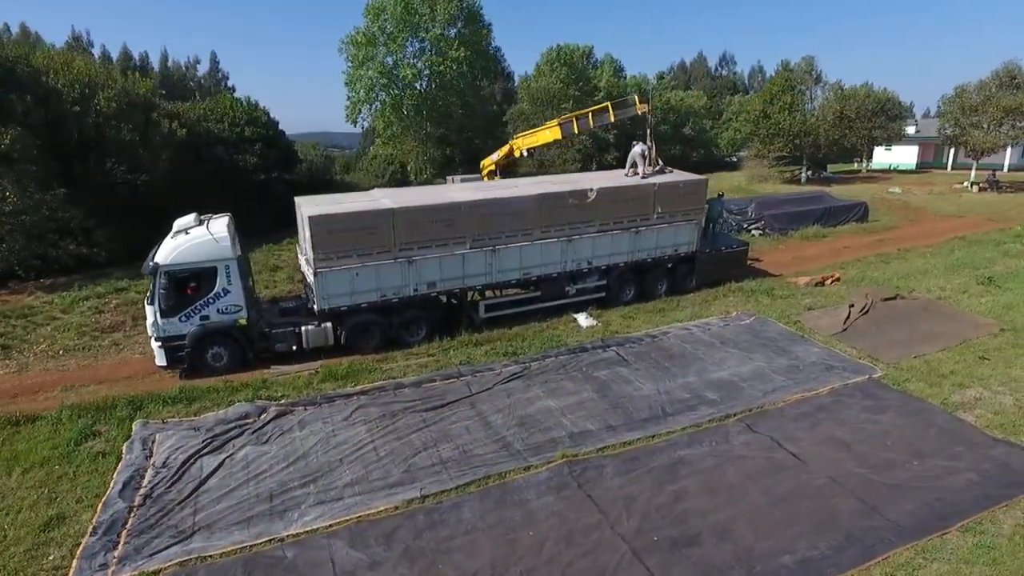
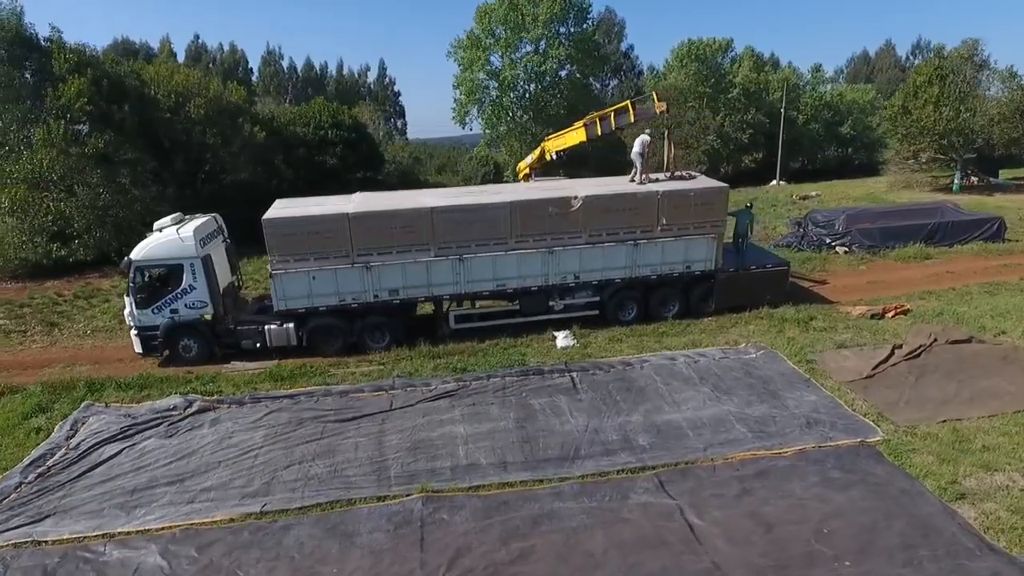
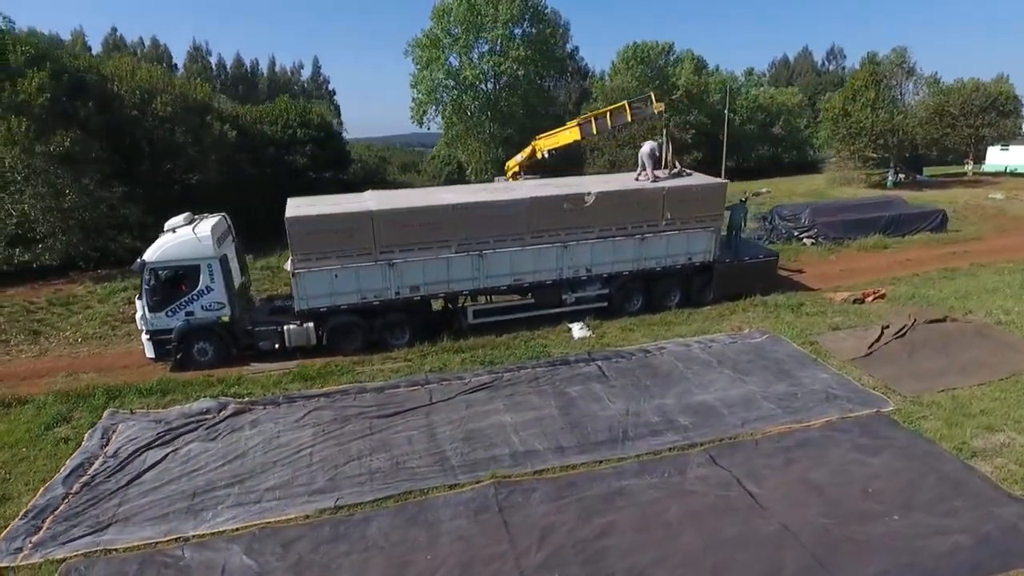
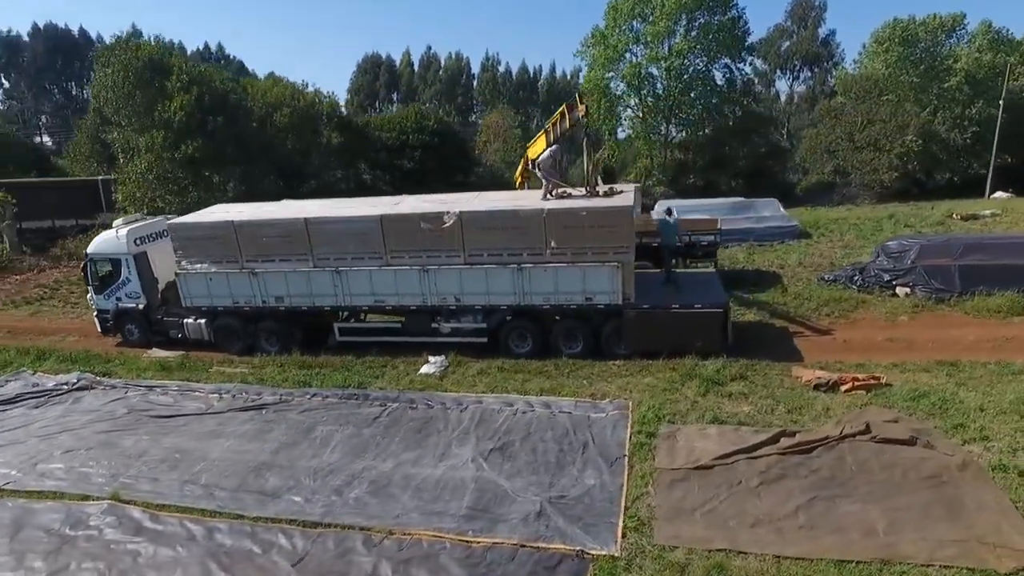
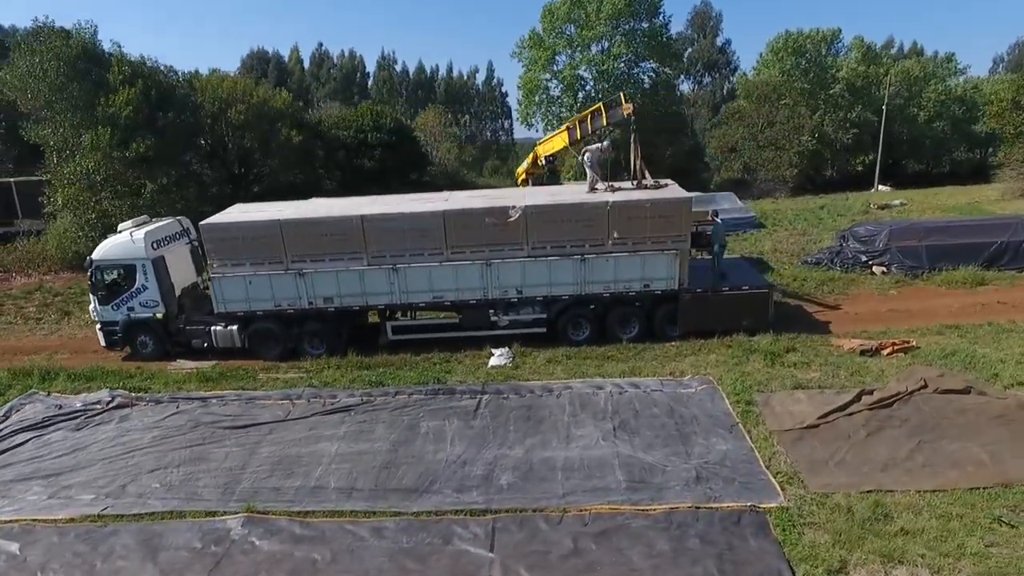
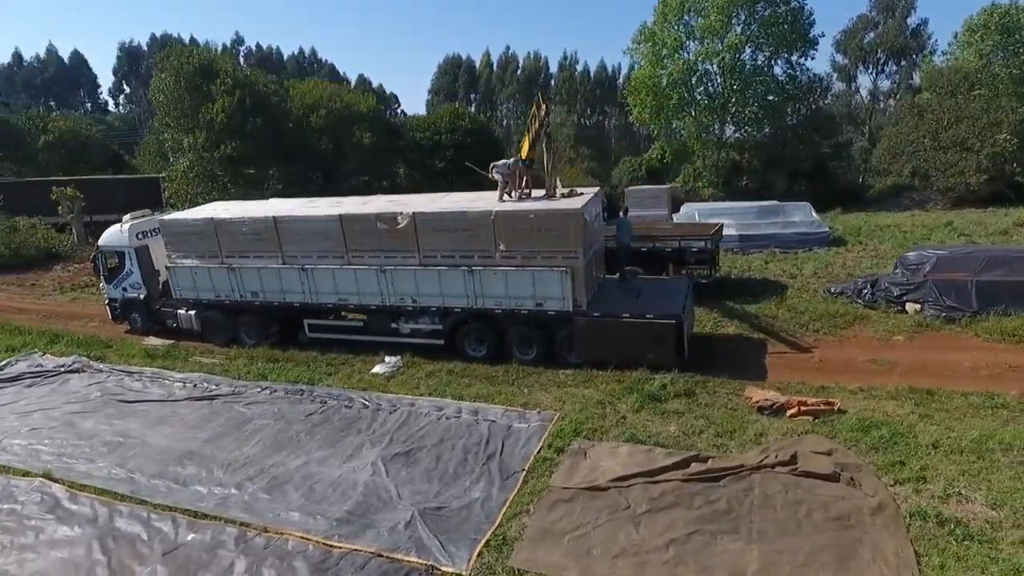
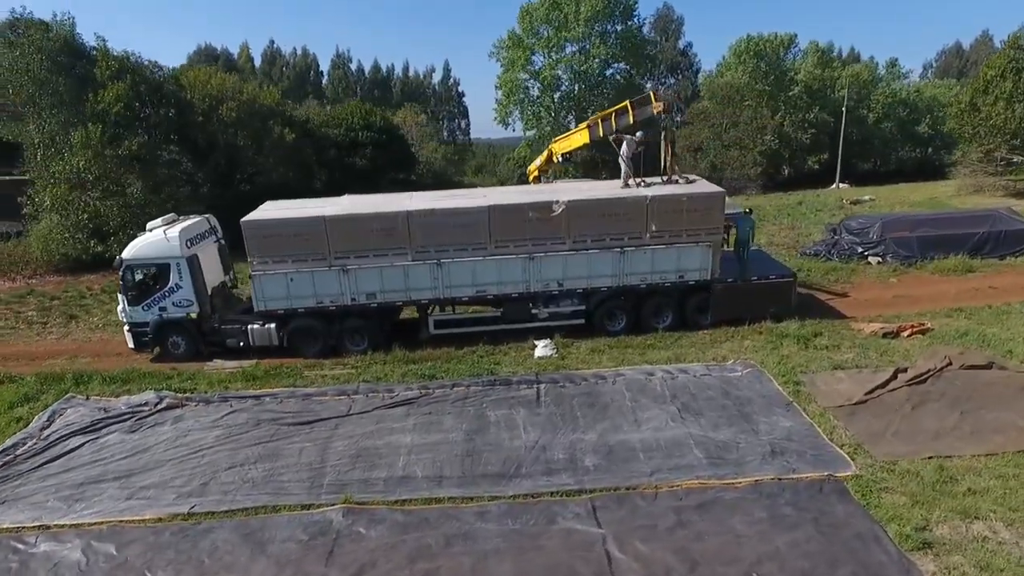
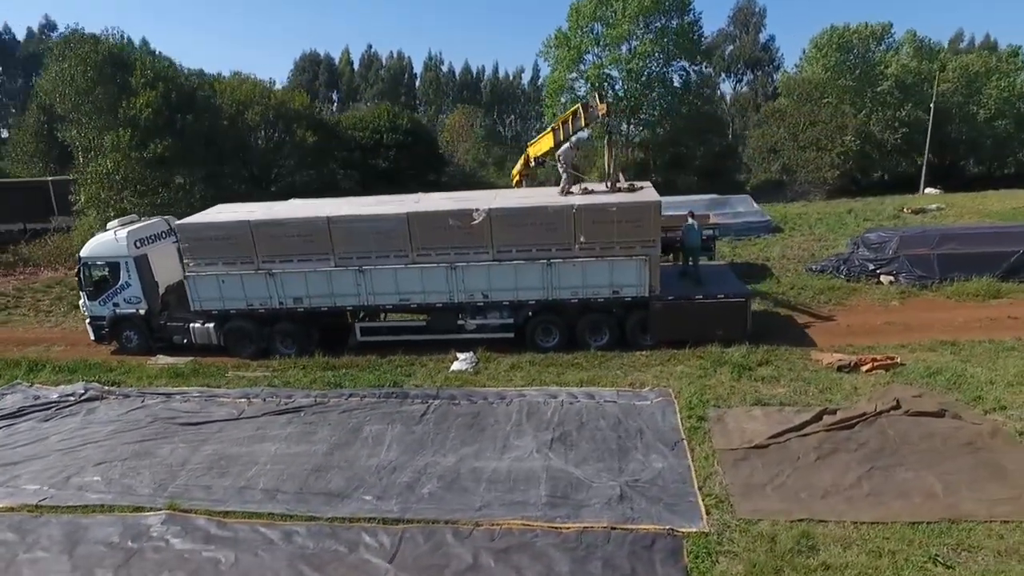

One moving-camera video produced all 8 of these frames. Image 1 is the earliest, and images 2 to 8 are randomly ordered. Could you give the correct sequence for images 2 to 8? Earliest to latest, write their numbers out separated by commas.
3, 2, 7, 5, 8, 4, 6
